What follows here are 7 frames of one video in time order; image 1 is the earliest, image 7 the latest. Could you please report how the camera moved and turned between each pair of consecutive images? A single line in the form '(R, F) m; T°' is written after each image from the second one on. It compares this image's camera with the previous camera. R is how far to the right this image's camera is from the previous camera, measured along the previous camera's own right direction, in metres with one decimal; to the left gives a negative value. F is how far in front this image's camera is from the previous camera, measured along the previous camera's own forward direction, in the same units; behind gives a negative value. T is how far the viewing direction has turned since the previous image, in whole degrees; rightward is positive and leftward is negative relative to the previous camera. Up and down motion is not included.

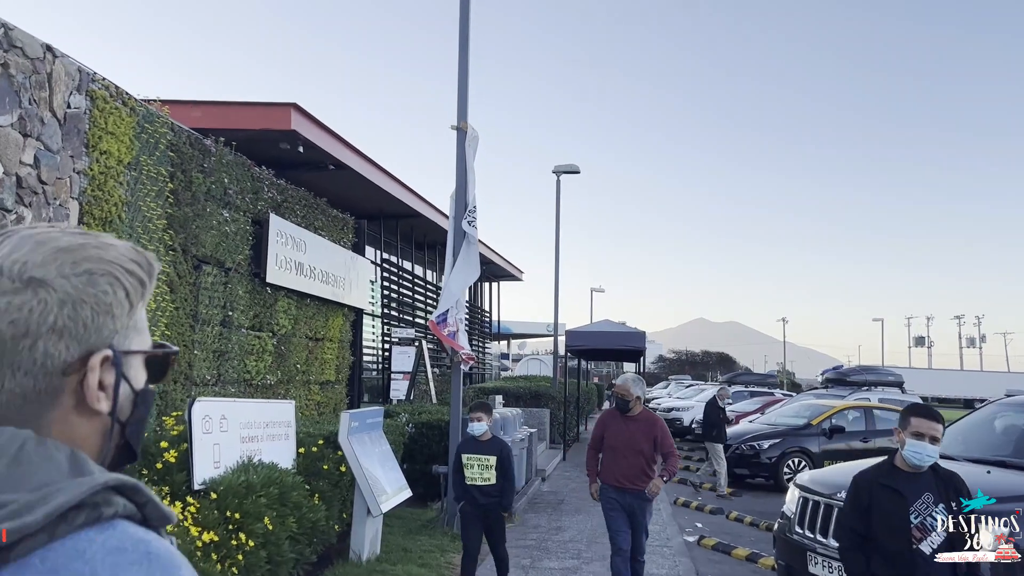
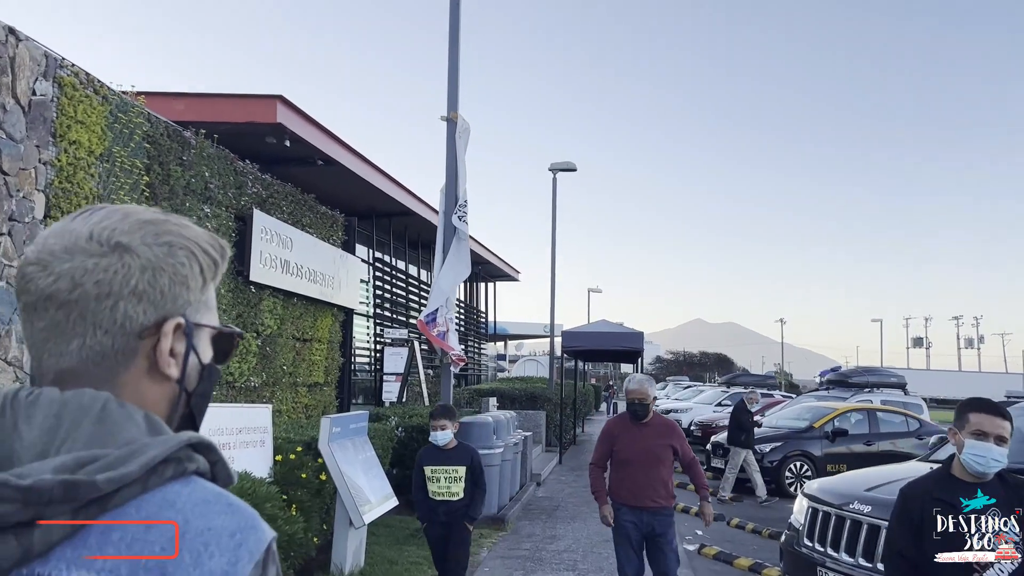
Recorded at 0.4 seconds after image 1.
(0.0, +0.3) m; 0°
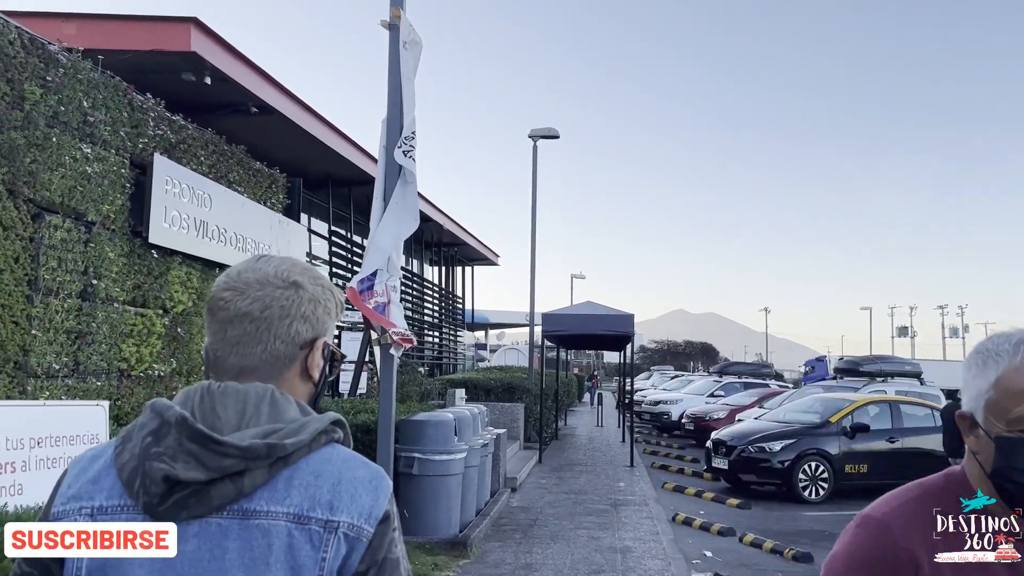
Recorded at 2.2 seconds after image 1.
(+0.1, +1.8) m; +1°
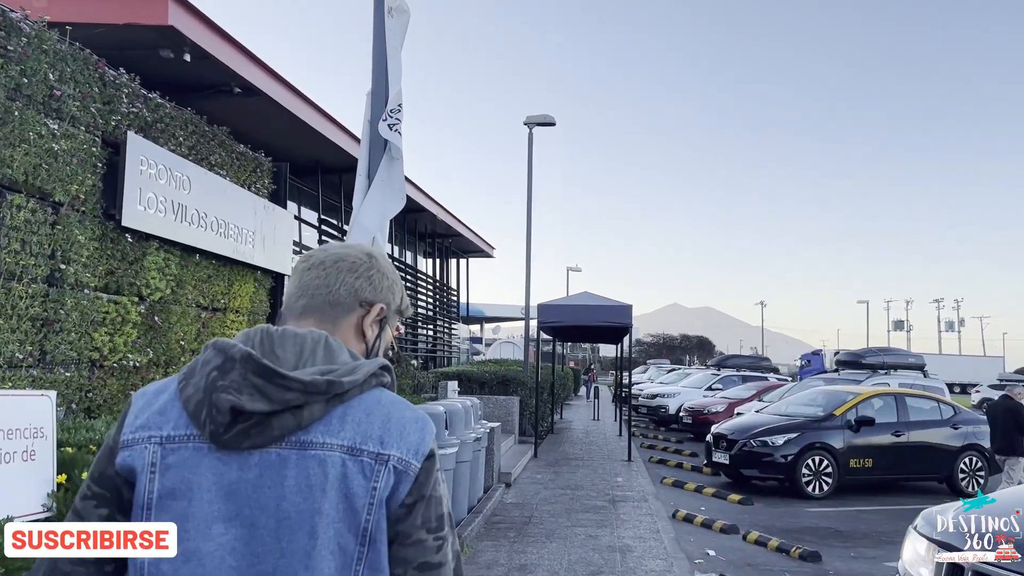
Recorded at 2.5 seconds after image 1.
(0.0, +0.4) m; 0°
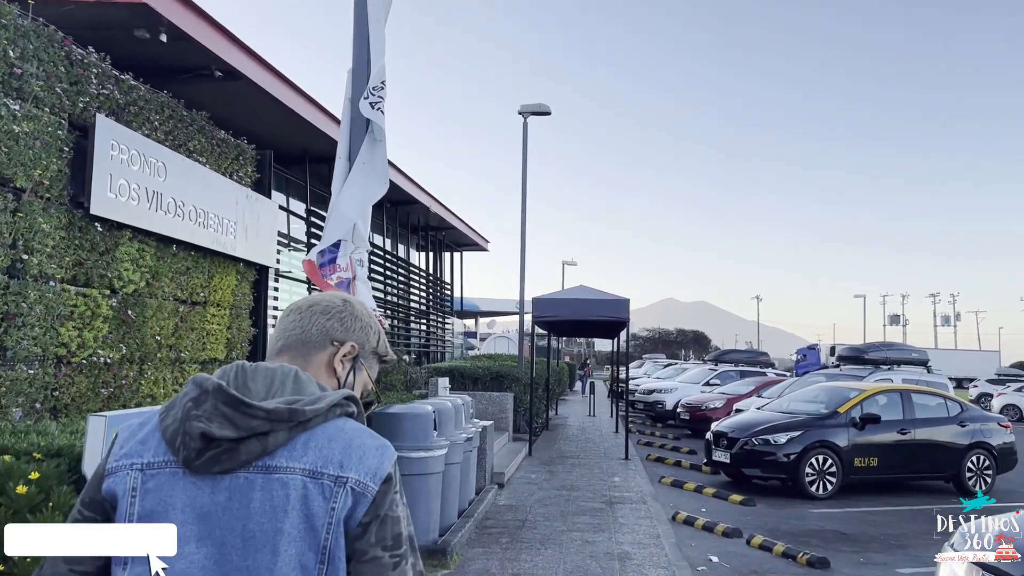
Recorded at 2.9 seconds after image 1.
(0.0, +0.4) m; 0°
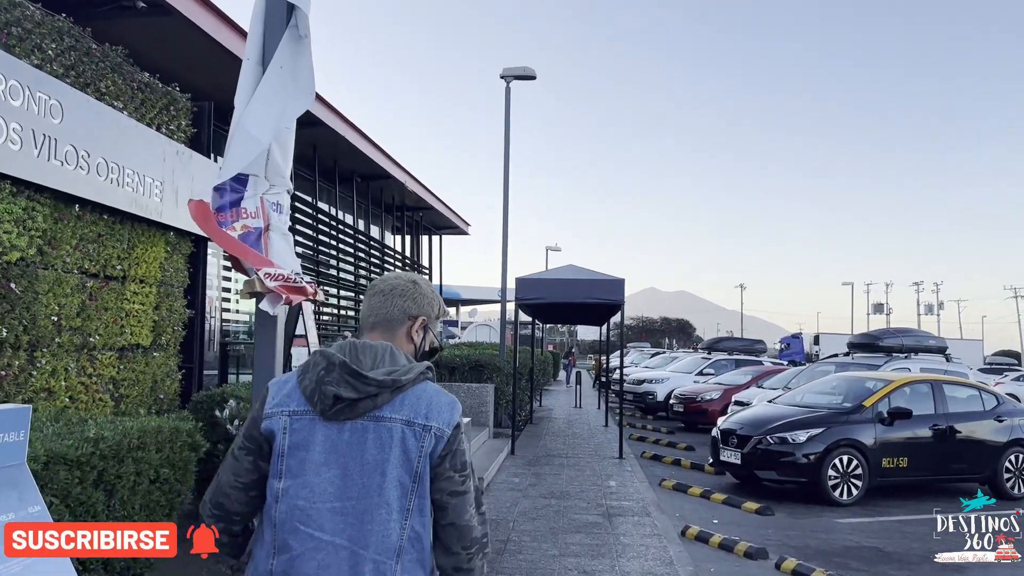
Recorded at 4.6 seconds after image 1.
(0.0, +1.4) m; +1°
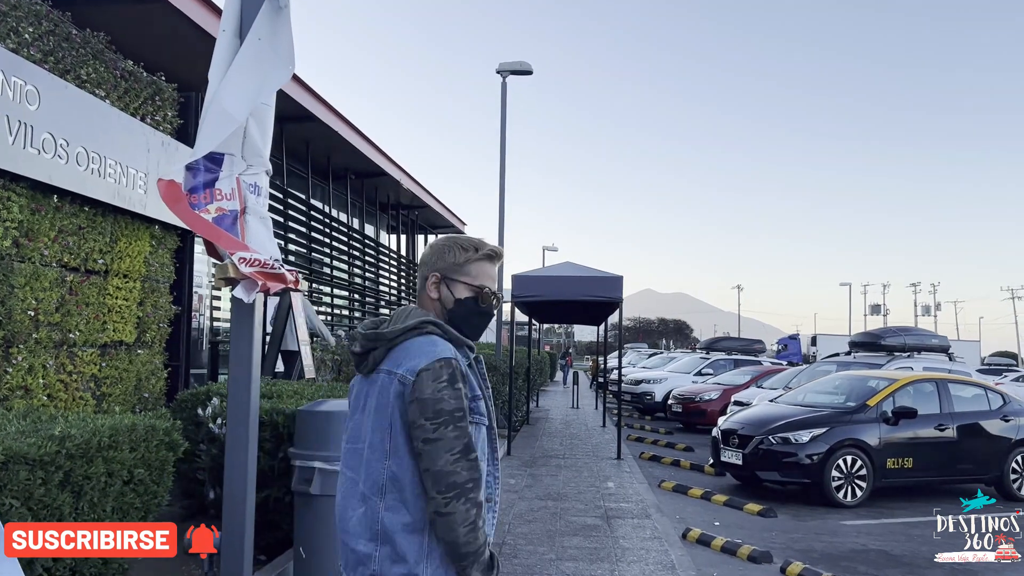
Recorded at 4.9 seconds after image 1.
(0.0, +0.2) m; 0°
